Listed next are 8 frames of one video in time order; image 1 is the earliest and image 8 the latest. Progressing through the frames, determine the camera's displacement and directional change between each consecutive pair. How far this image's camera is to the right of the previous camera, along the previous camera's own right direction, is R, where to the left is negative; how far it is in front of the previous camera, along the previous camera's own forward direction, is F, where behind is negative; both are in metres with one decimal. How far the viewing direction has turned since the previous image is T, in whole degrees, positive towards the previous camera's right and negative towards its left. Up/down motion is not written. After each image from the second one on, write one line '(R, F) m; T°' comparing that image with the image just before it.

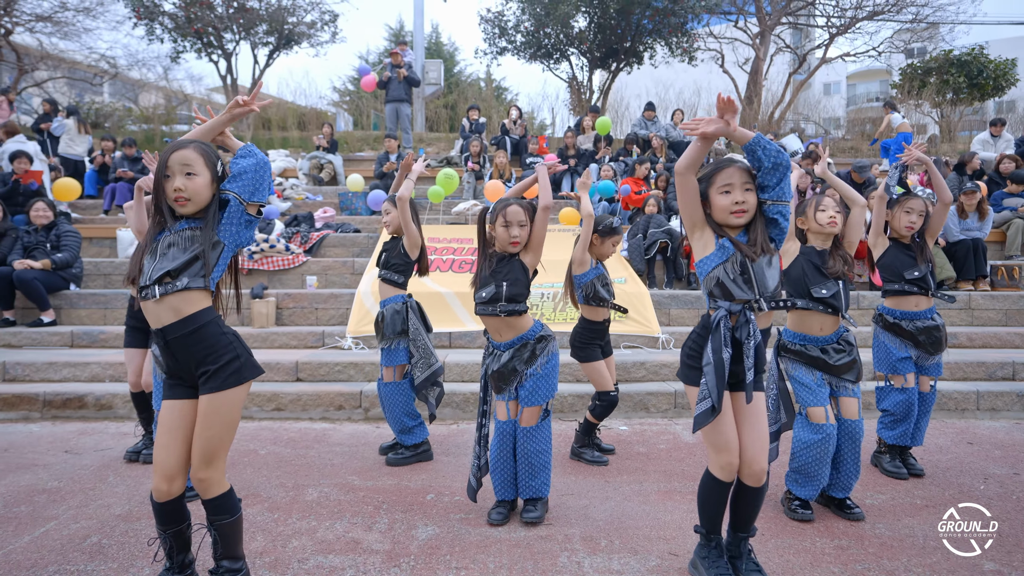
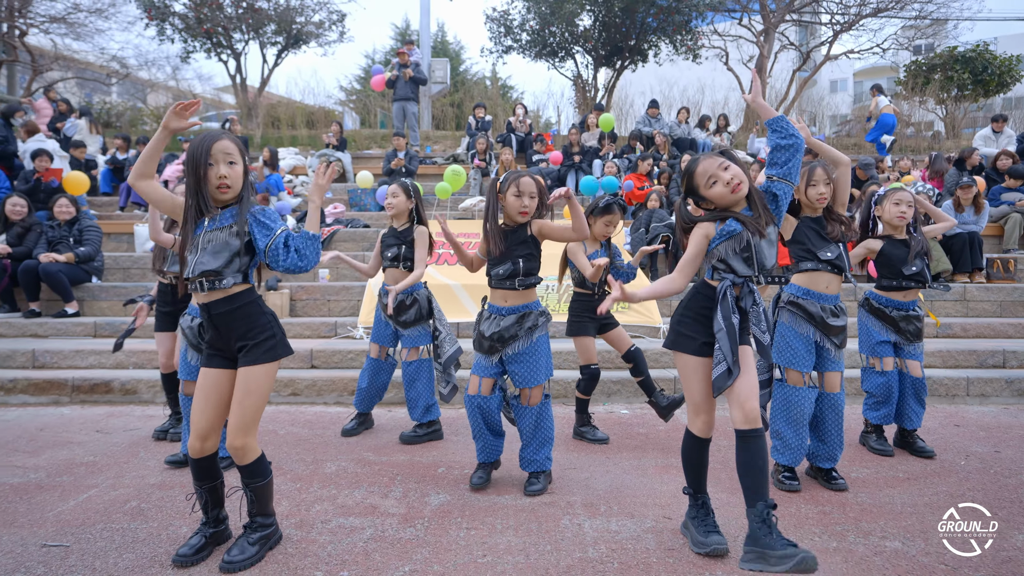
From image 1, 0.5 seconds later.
(0.0, -0.2) m; -1°
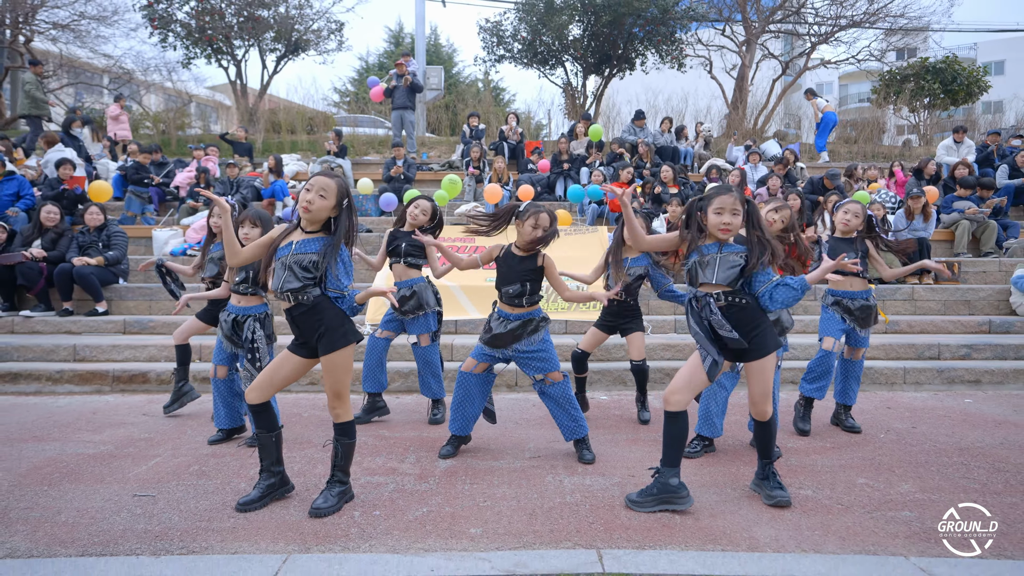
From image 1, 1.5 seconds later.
(0.0, -0.7) m; +1°
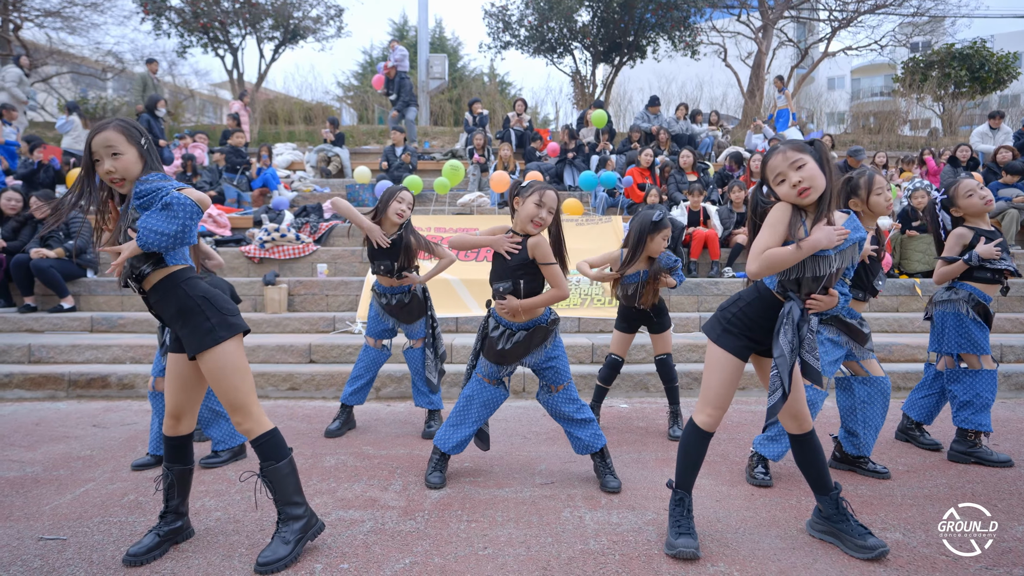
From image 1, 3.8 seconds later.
(0.0, +0.7) m; 0°
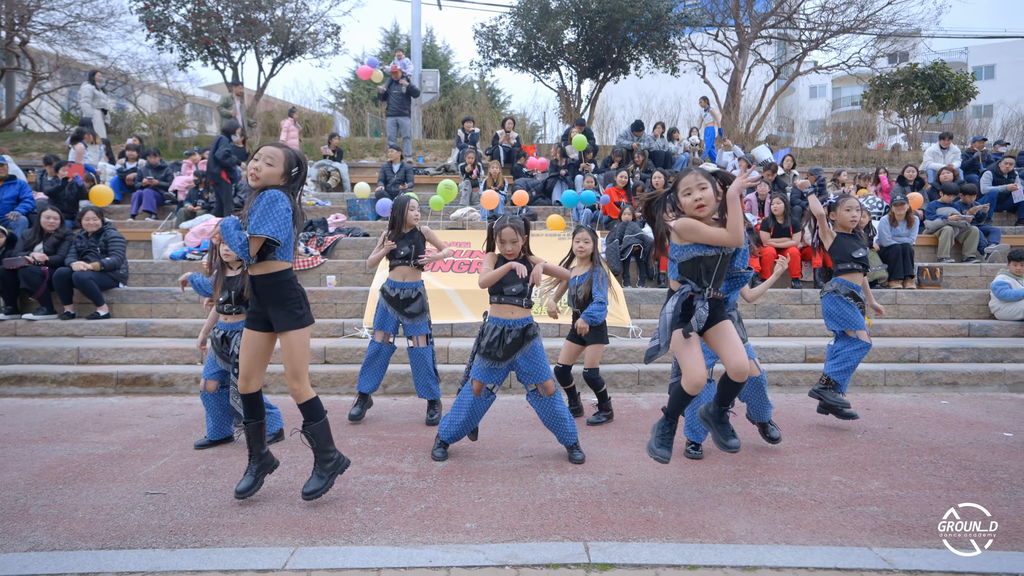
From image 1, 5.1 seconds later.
(0.0, -0.9) m; +1°
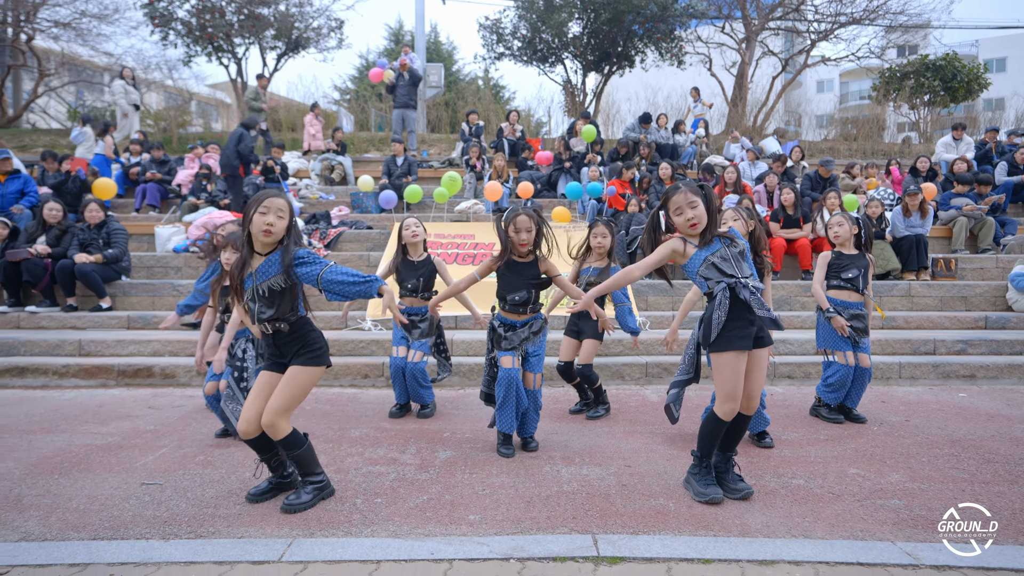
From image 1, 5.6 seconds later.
(0.0, +0.1) m; -1°
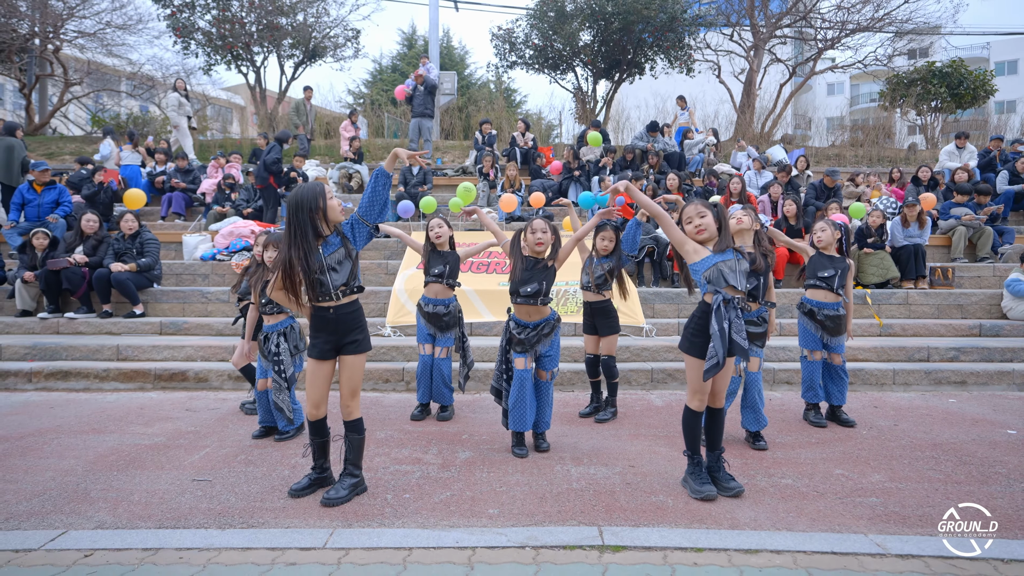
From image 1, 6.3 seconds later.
(0.0, -0.3) m; -1°
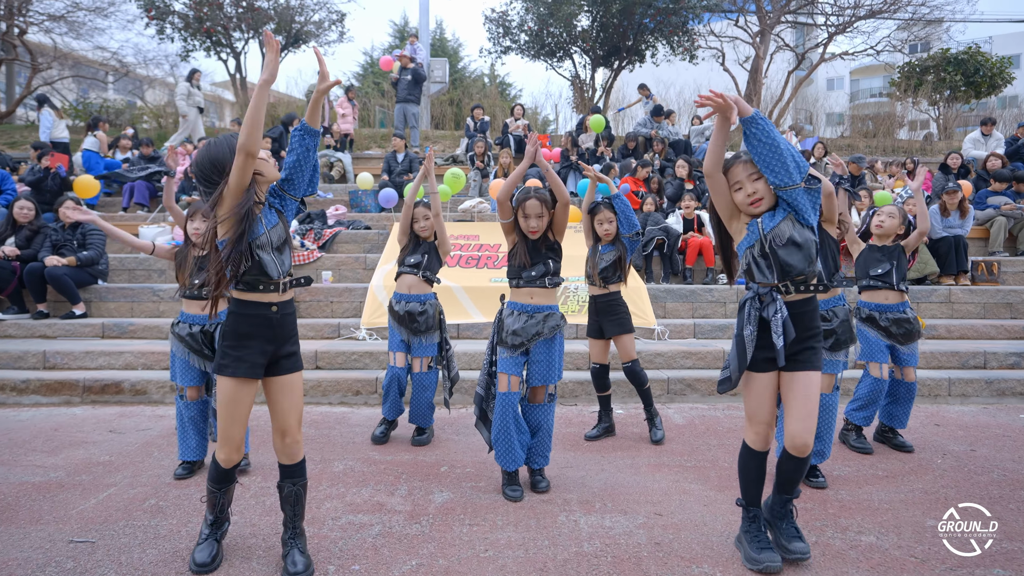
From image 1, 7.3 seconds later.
(0.0, +0.9) m; +1°
